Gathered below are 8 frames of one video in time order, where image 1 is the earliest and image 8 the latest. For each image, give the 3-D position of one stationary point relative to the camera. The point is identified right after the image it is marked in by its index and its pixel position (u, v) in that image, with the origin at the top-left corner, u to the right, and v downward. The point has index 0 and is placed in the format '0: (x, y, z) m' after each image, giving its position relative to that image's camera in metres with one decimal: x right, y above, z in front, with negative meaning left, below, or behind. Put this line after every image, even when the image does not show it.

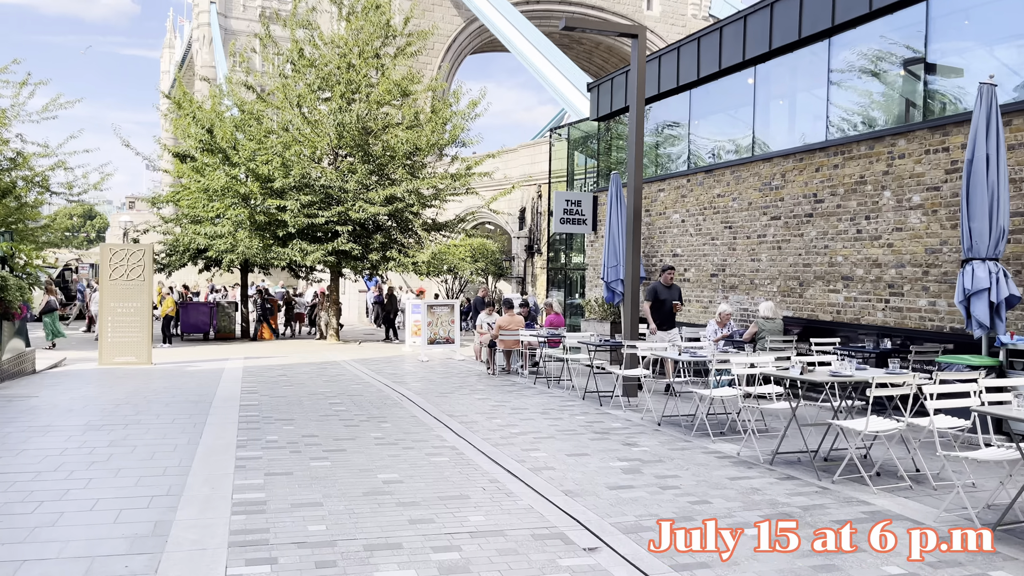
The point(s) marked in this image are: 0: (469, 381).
0: (-0.5, -1.1, +10.1) m
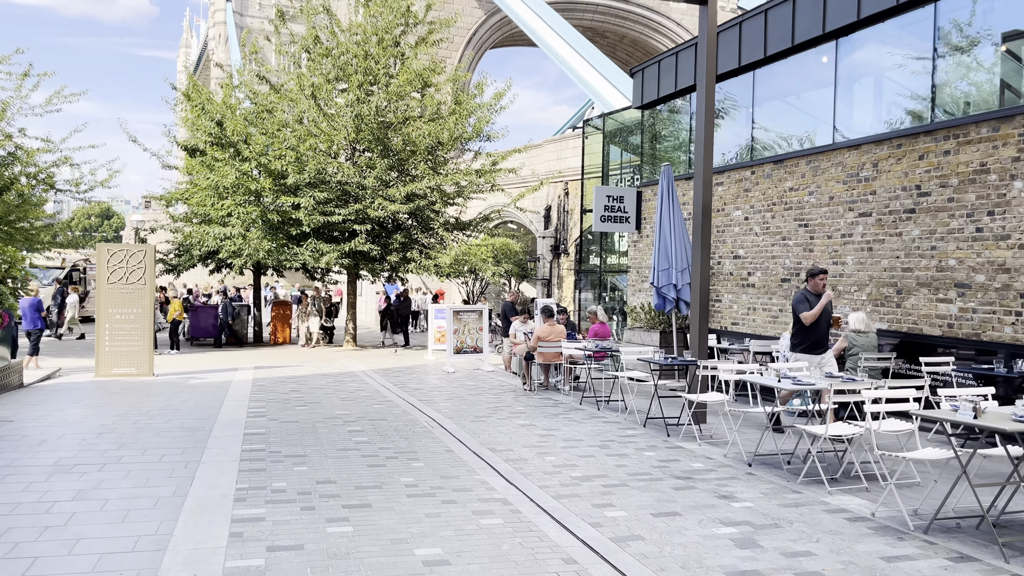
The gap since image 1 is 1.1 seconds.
0: (-0.1, -1.2, +9.0) m
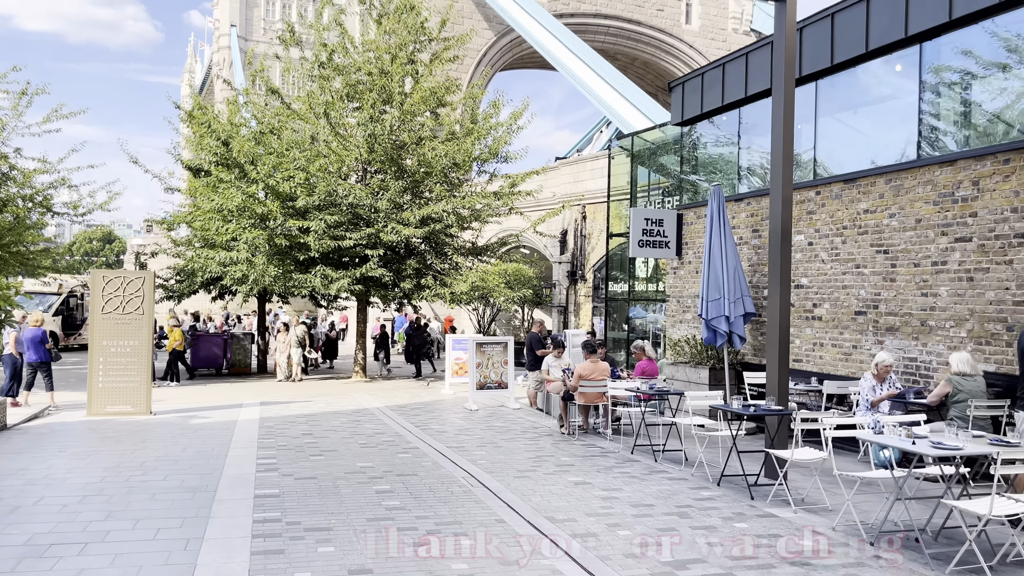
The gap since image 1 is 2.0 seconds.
0: (+0.3, -1.5, +8.0) m
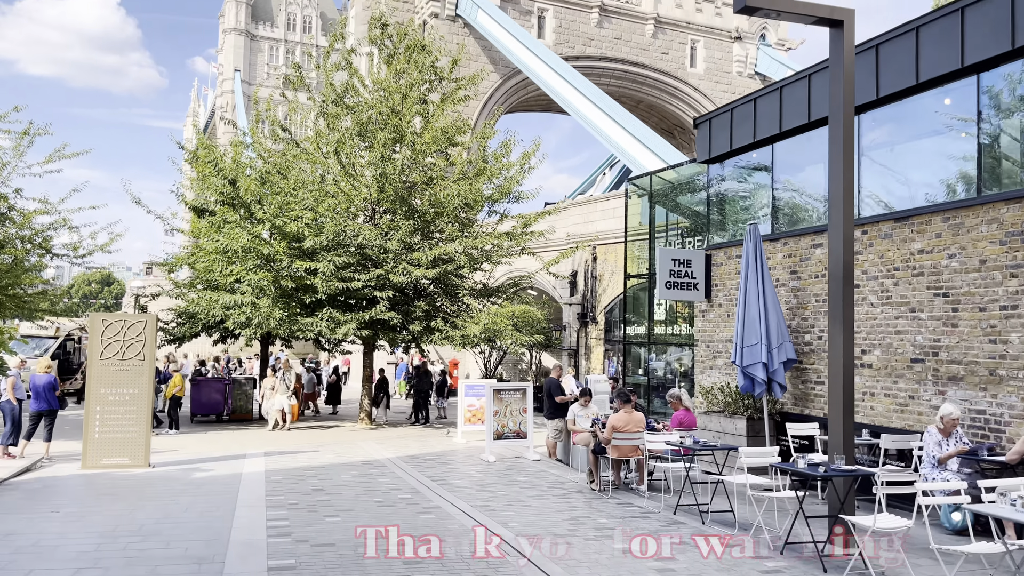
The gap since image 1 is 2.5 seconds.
0: (+0.5, -1.9, +7.4) m
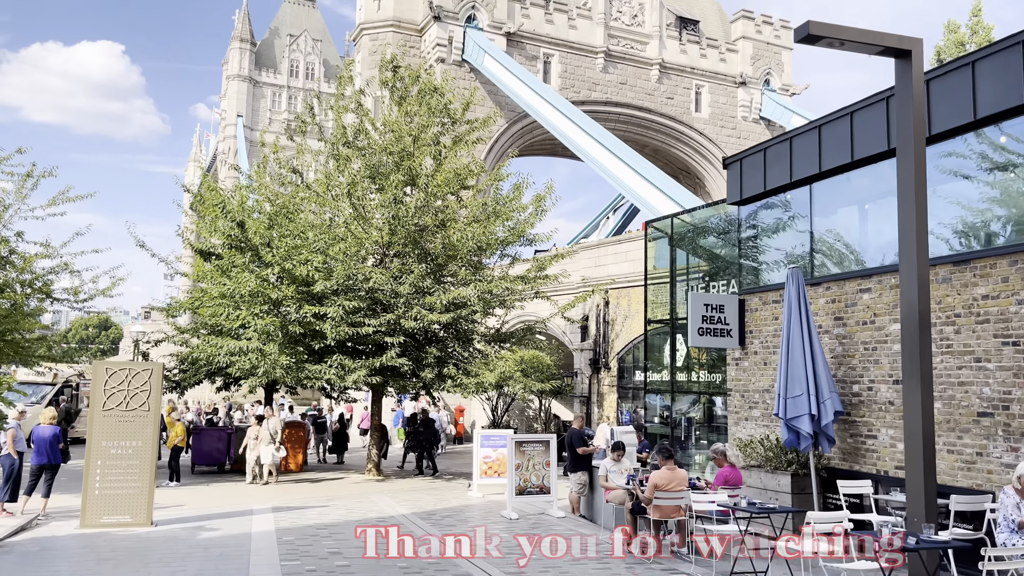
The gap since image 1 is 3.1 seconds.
0: (+0.8, -2.3, +6.9) m
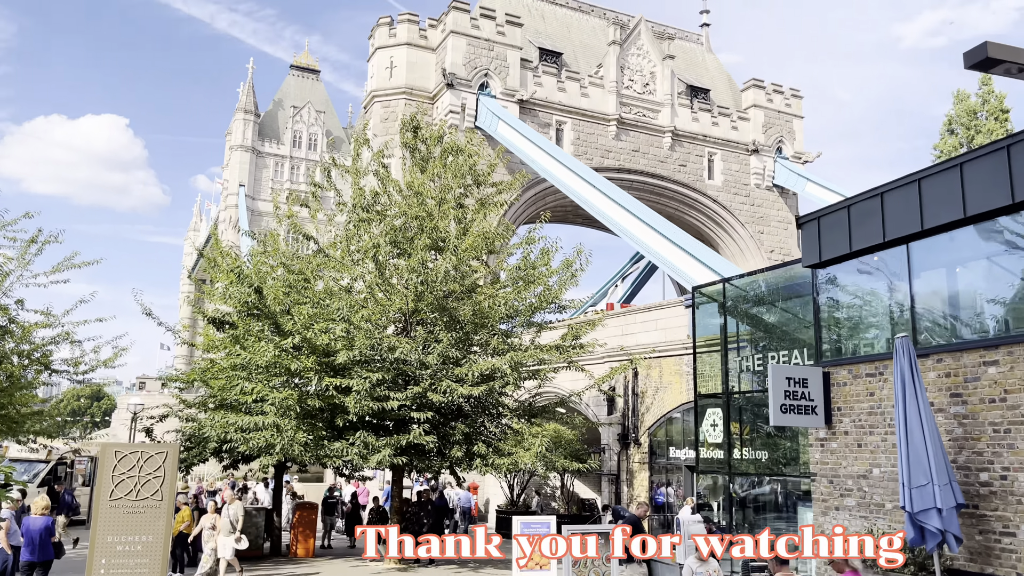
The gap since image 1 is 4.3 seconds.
0: (+1.5, -2.8, +5.7) m
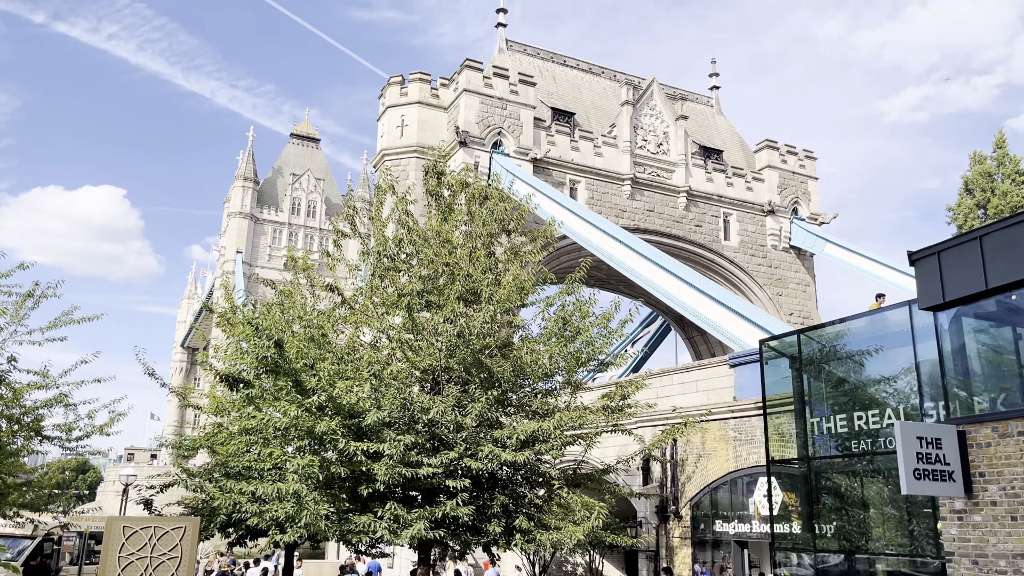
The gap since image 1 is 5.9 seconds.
0: (+2.2, -3.0, +4.3) m
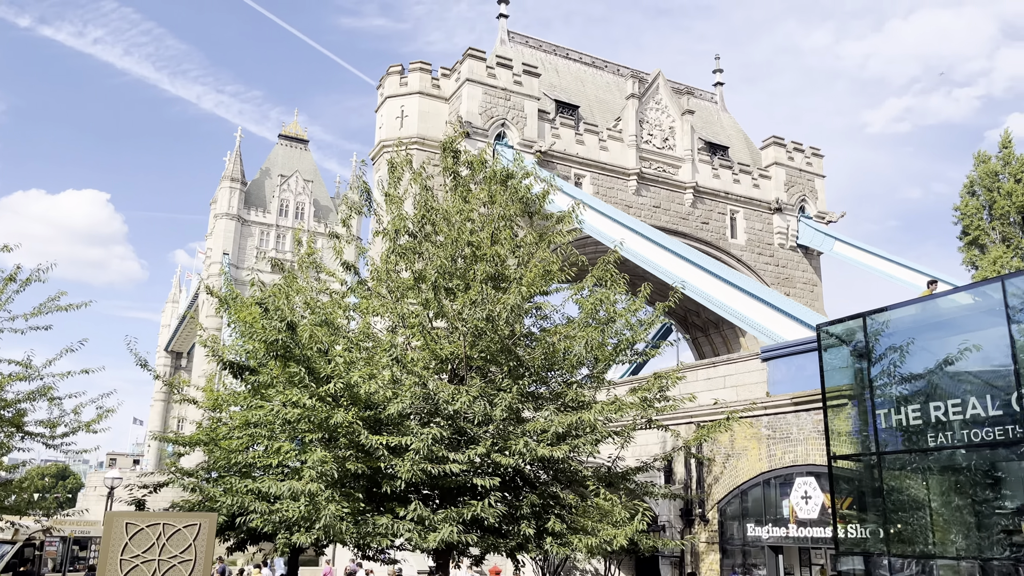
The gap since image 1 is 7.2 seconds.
0: (+2.8, -2.6, +3.2) m
